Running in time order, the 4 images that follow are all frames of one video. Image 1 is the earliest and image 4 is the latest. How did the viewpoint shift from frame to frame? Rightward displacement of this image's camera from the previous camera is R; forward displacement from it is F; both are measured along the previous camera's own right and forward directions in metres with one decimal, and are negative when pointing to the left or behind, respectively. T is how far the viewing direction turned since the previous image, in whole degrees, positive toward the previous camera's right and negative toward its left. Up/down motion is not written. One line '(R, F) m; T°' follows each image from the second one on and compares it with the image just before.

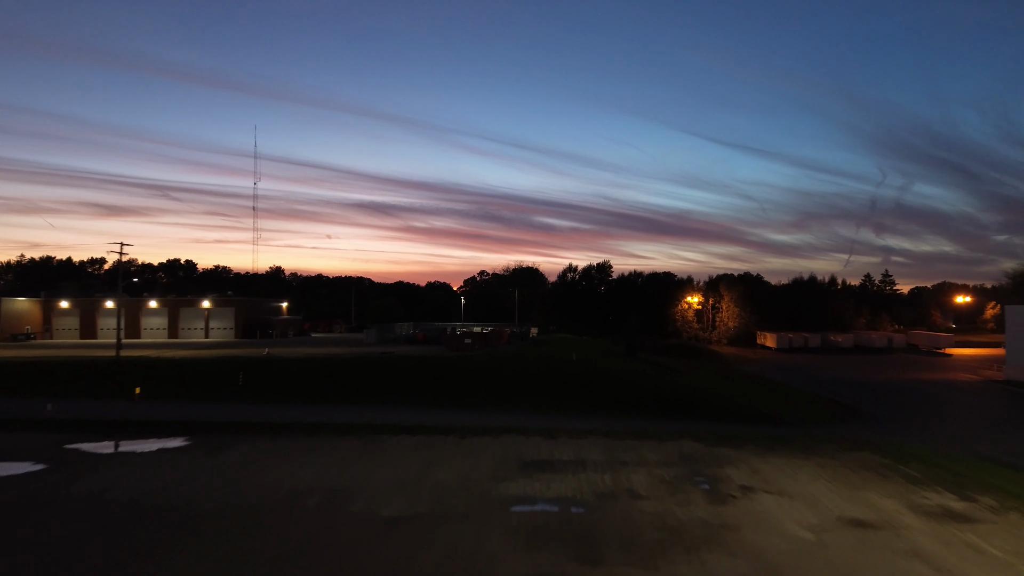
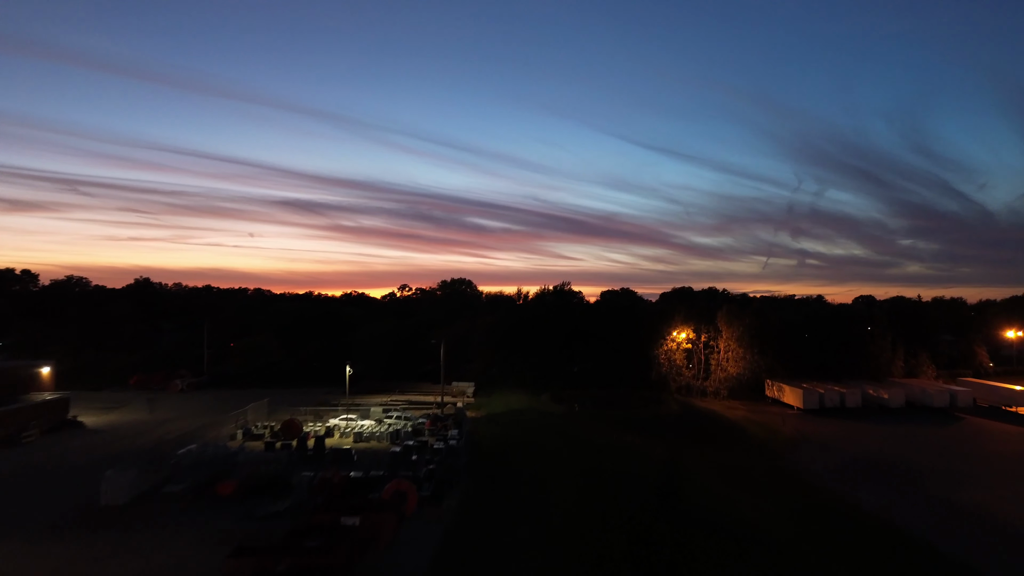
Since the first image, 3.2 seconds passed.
(+0.2, +11.7) m; +6°
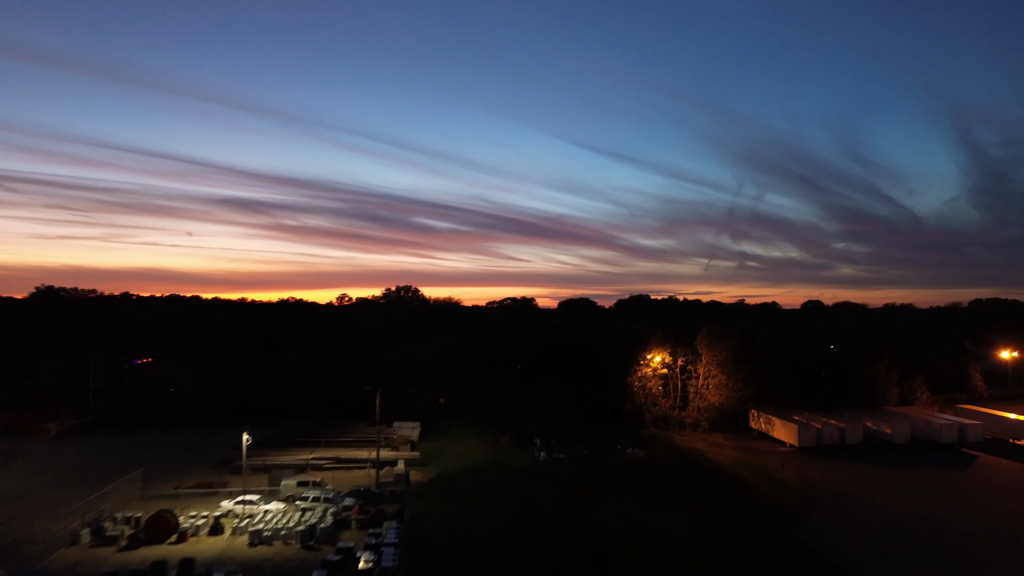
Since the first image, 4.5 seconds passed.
(-0.2, +4.3) m; +4°
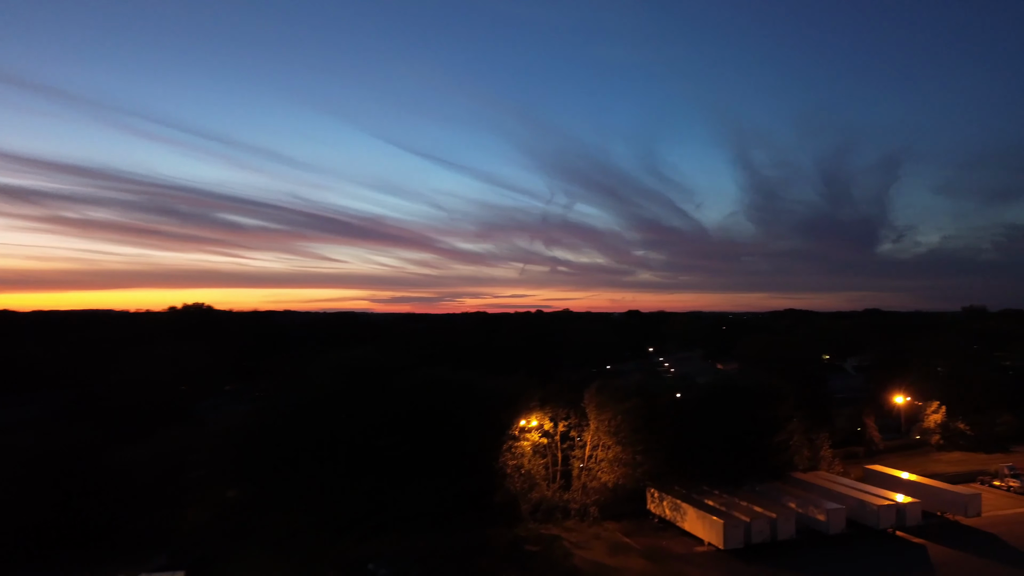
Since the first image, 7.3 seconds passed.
(-0.3, +7.7) m; +15°
